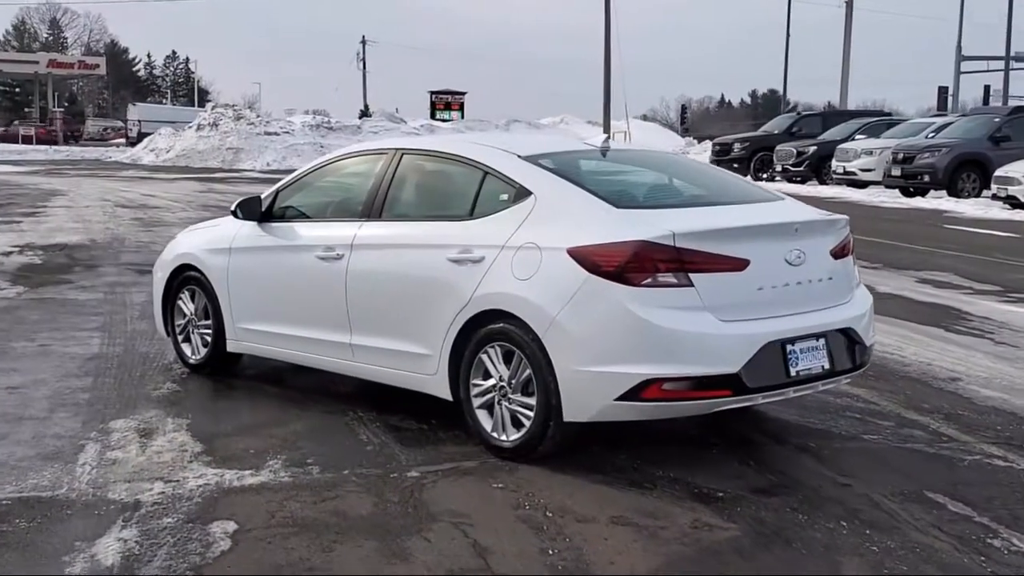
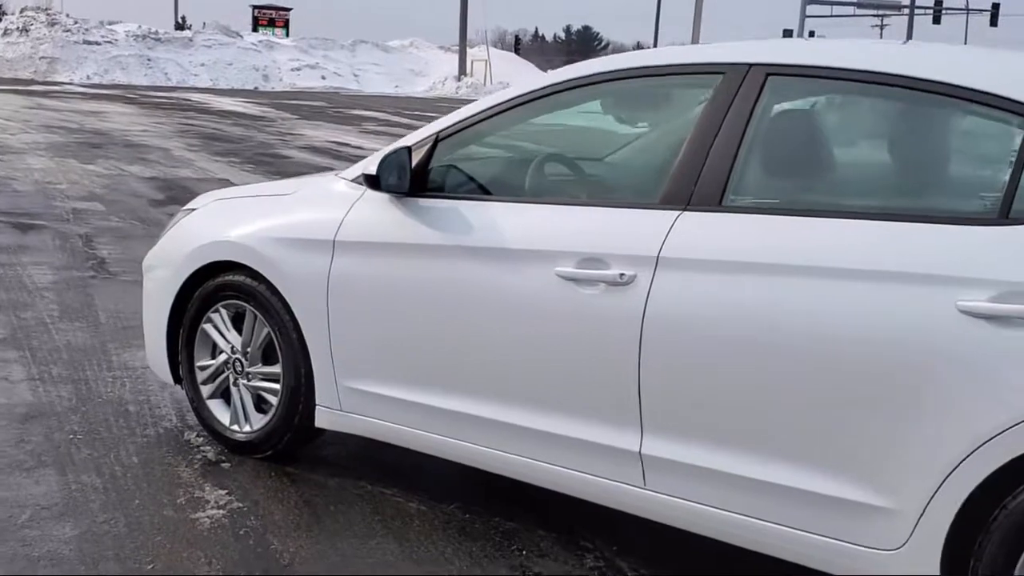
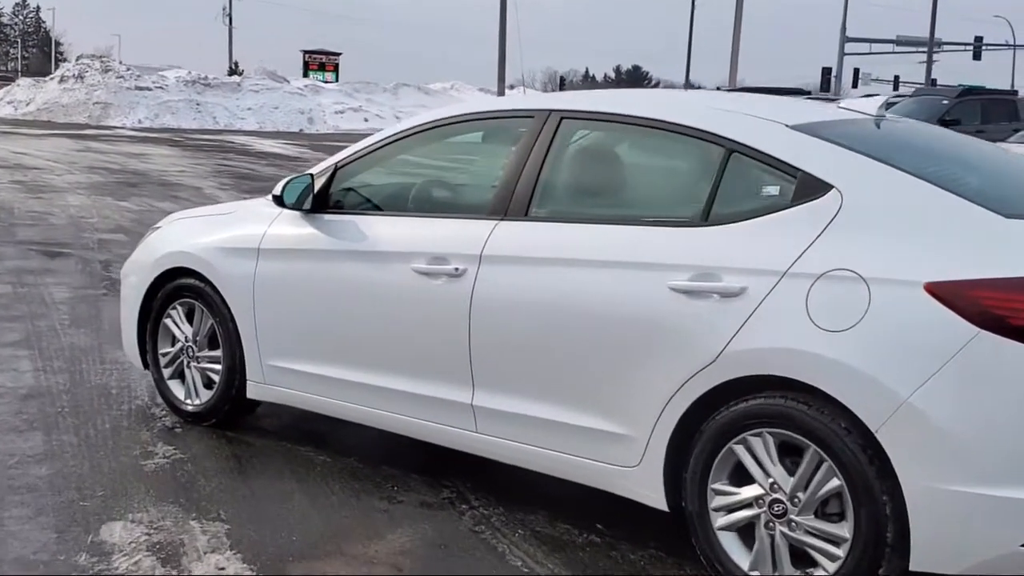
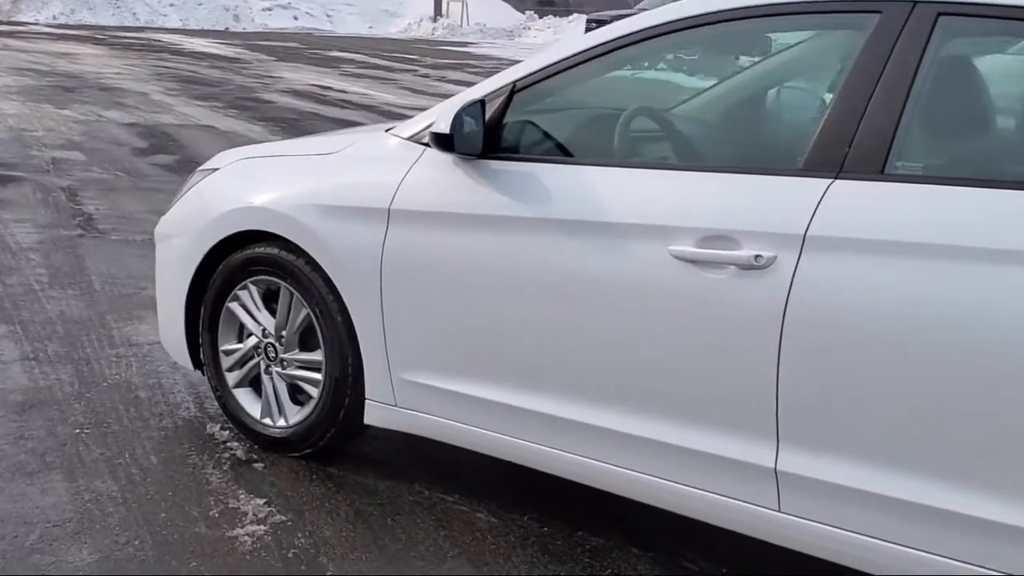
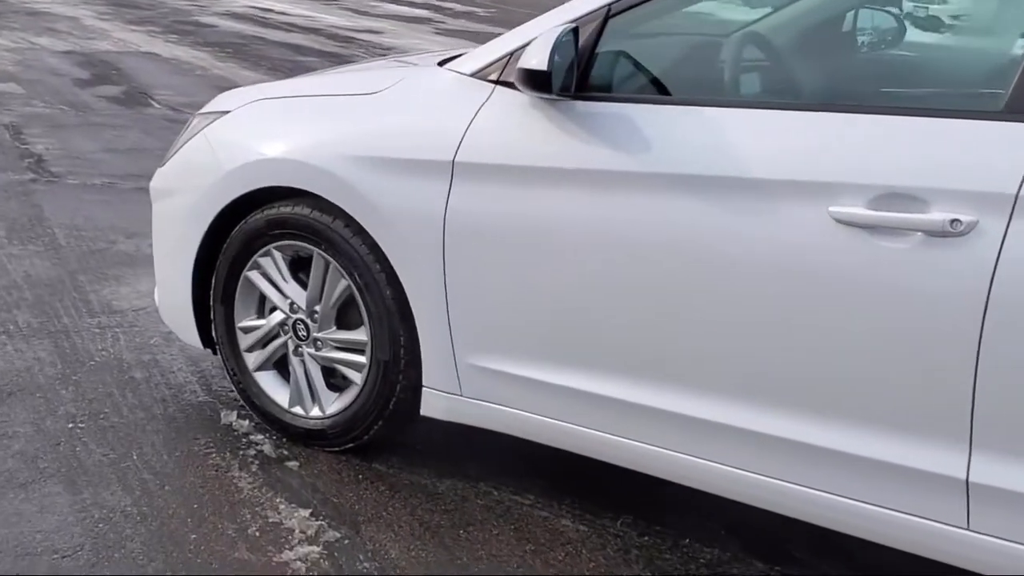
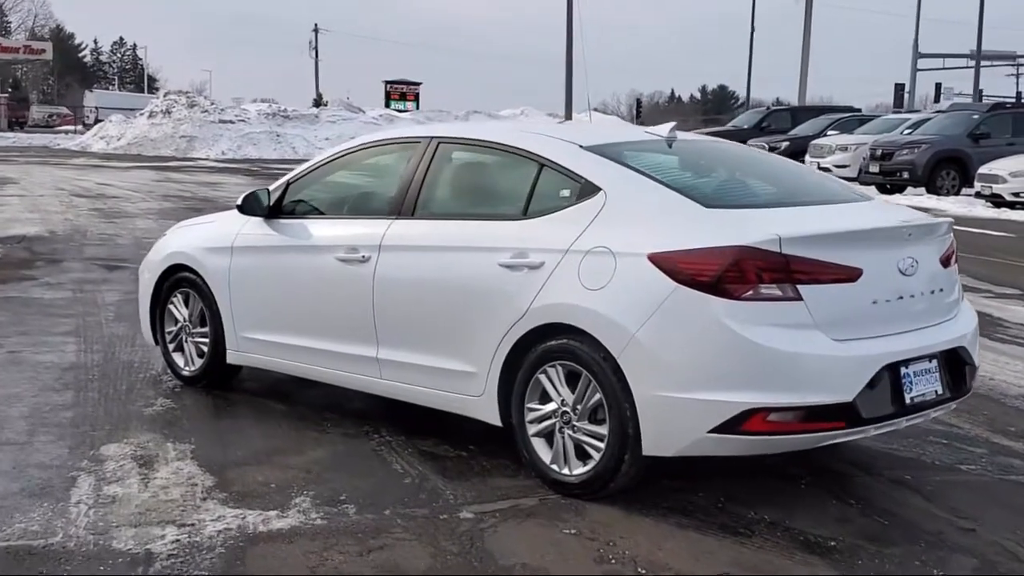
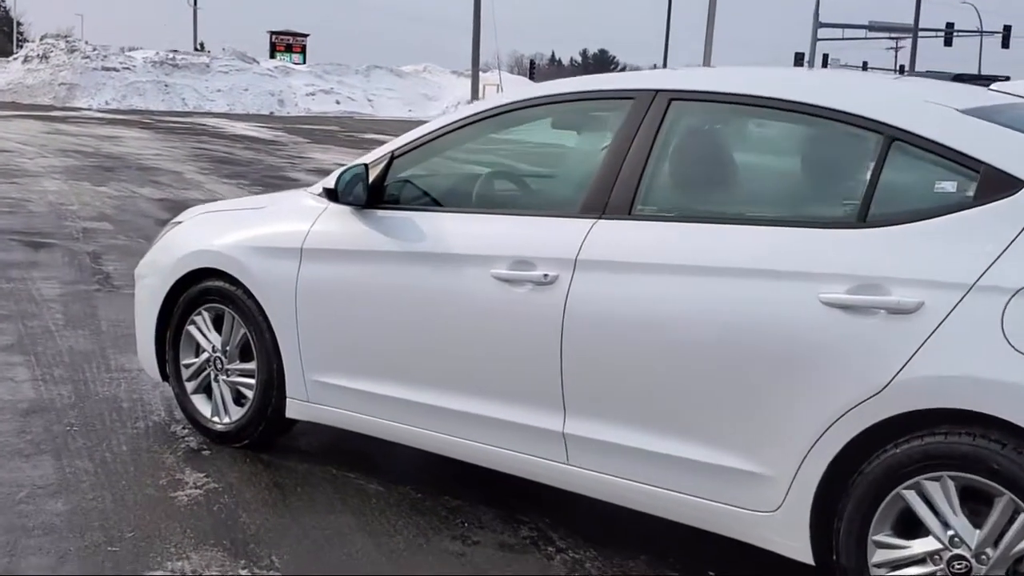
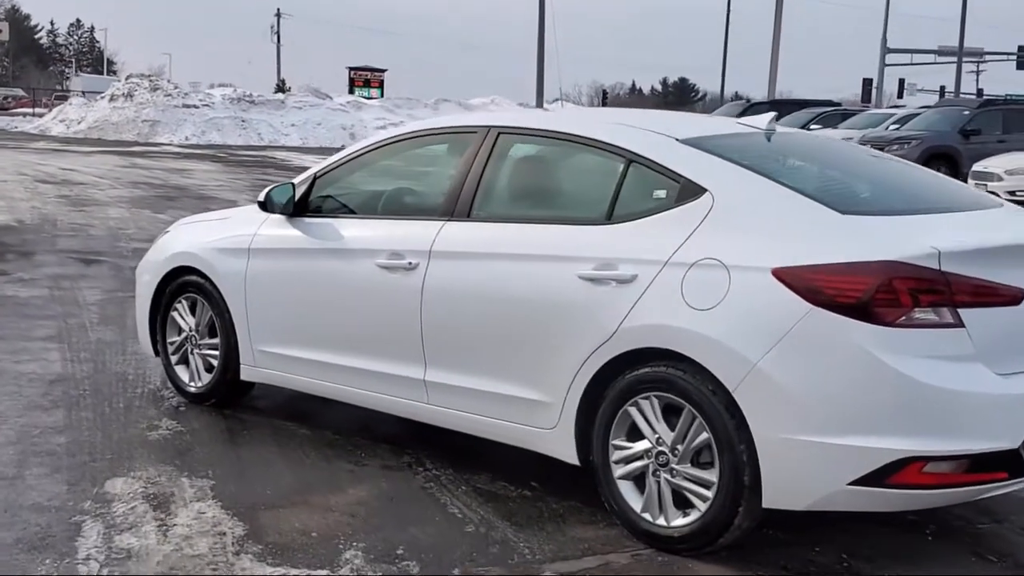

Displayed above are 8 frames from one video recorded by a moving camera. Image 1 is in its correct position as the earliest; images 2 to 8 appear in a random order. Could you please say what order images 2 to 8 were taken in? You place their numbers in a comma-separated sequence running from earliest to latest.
6, 8, 3, 7, 2, 4, 5
